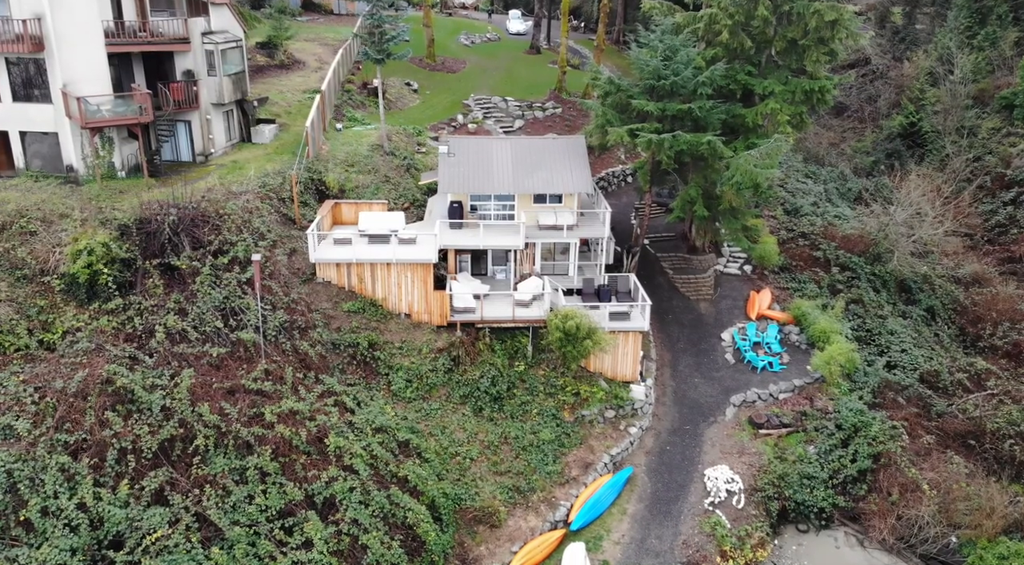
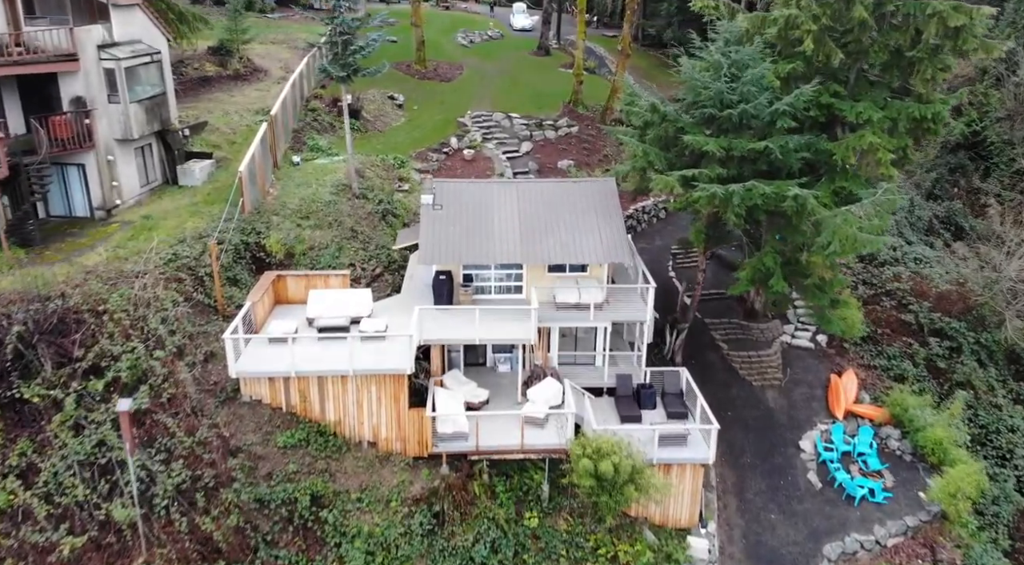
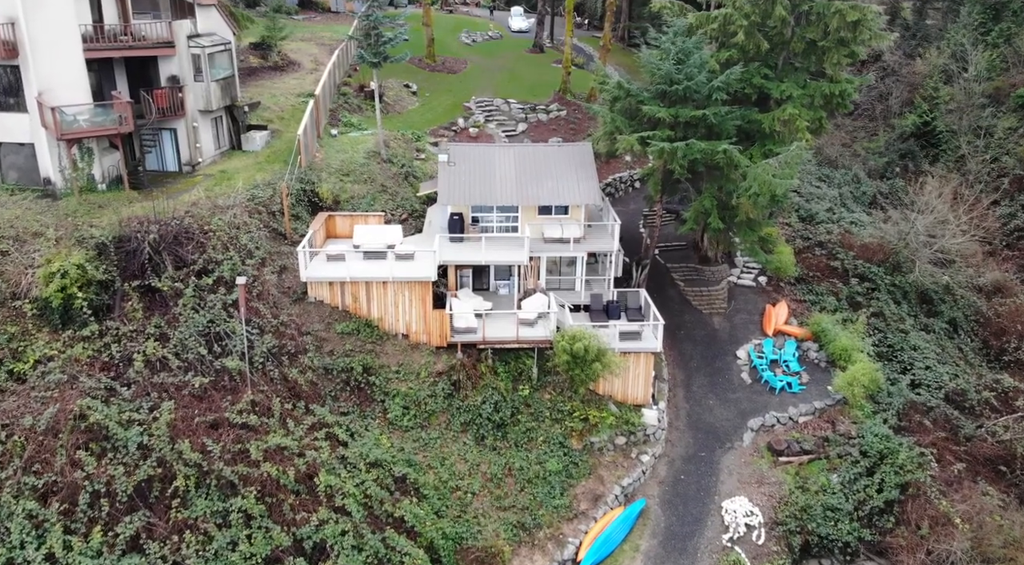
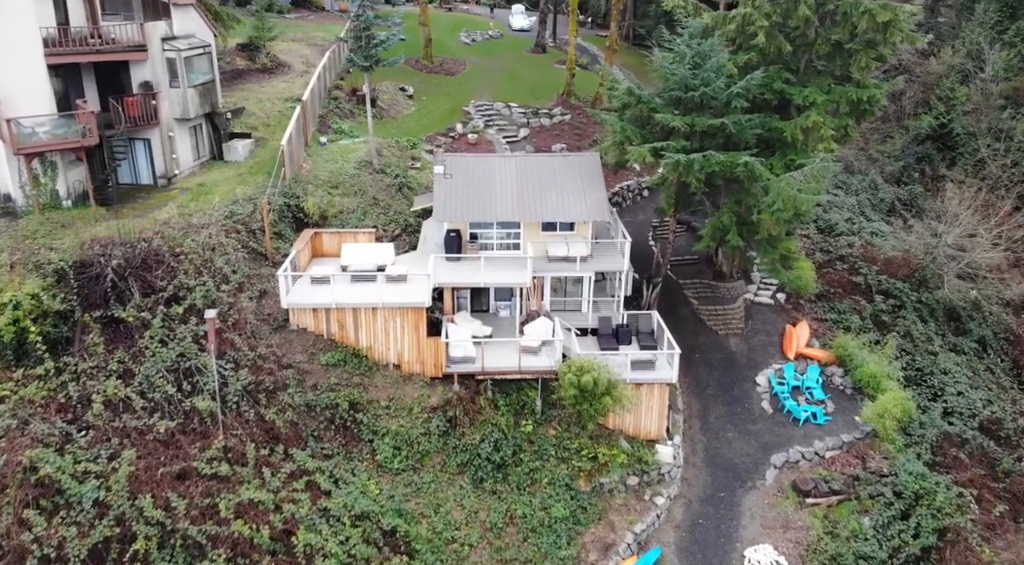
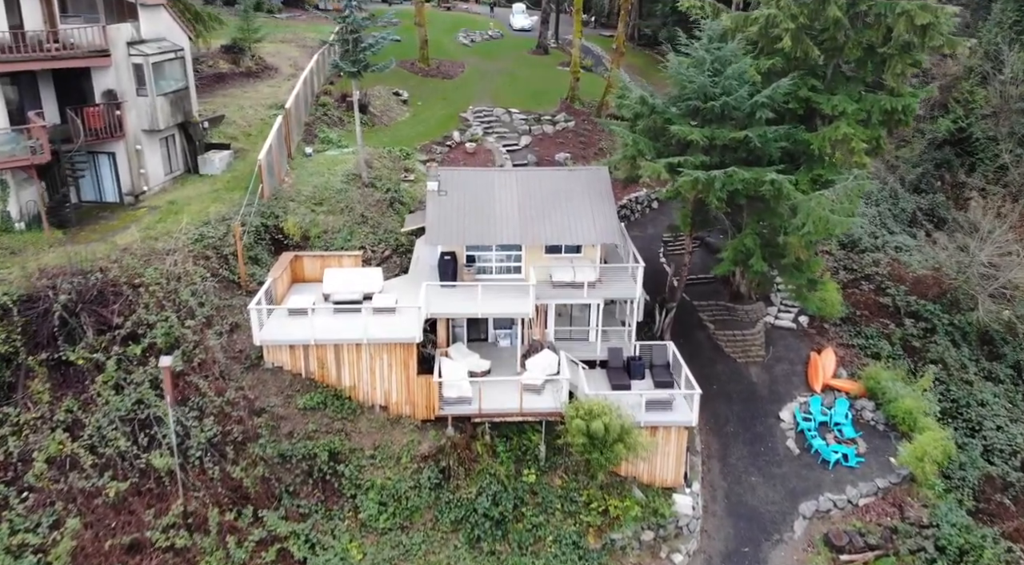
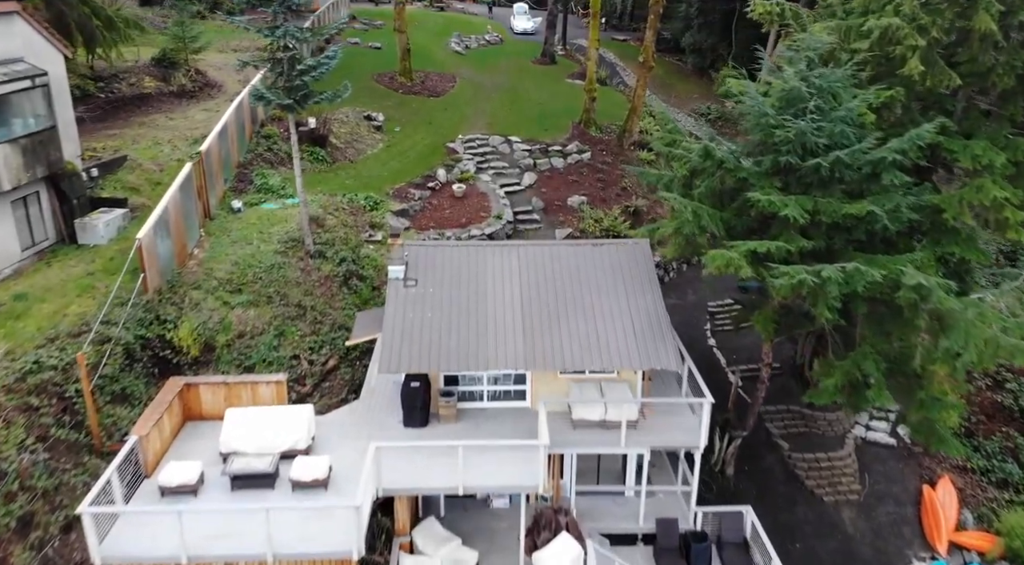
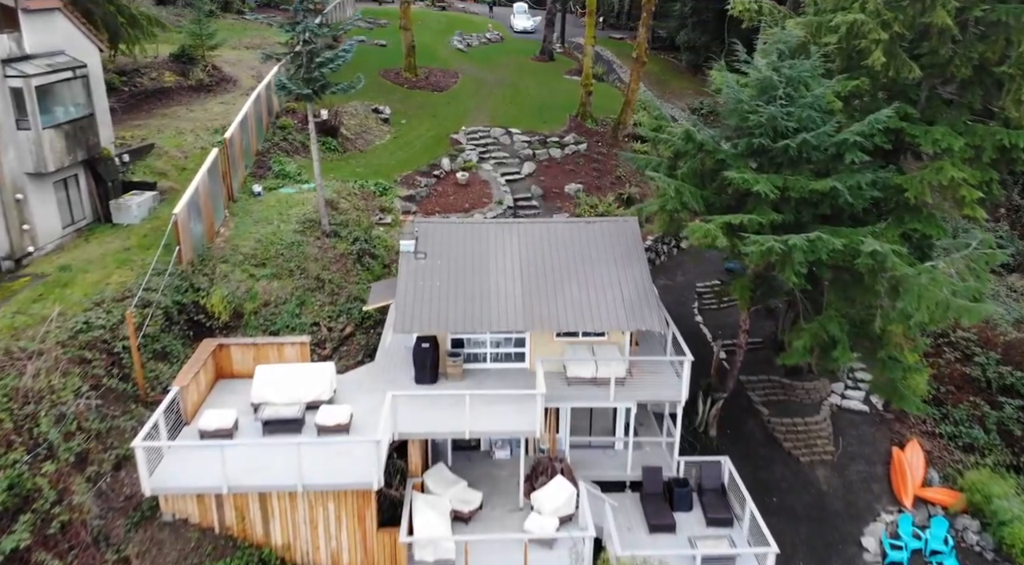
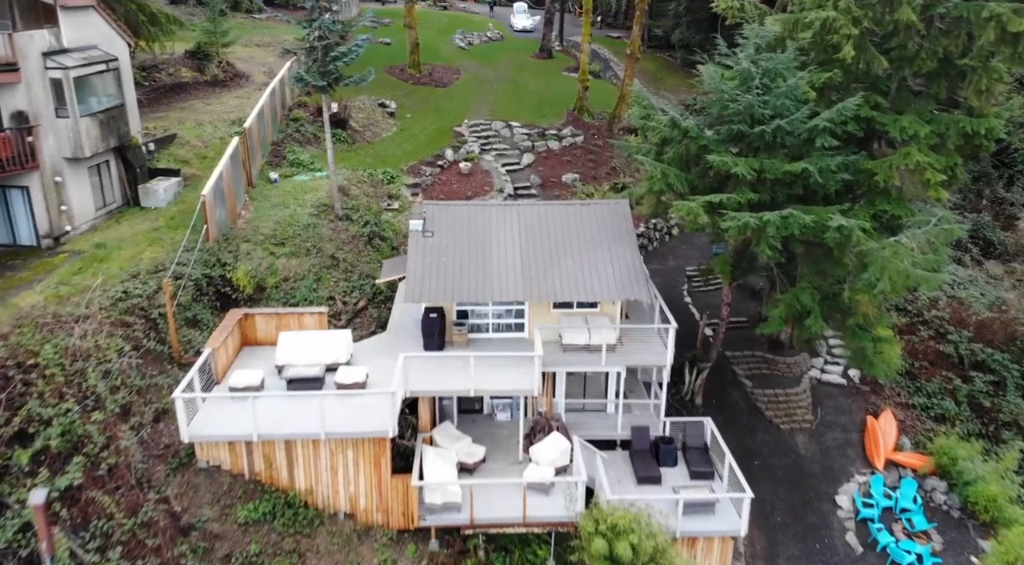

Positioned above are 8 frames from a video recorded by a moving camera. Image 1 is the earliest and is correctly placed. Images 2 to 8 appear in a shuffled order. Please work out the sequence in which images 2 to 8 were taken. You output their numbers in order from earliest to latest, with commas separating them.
3, 4, 5, 2, 8, 7, 6
